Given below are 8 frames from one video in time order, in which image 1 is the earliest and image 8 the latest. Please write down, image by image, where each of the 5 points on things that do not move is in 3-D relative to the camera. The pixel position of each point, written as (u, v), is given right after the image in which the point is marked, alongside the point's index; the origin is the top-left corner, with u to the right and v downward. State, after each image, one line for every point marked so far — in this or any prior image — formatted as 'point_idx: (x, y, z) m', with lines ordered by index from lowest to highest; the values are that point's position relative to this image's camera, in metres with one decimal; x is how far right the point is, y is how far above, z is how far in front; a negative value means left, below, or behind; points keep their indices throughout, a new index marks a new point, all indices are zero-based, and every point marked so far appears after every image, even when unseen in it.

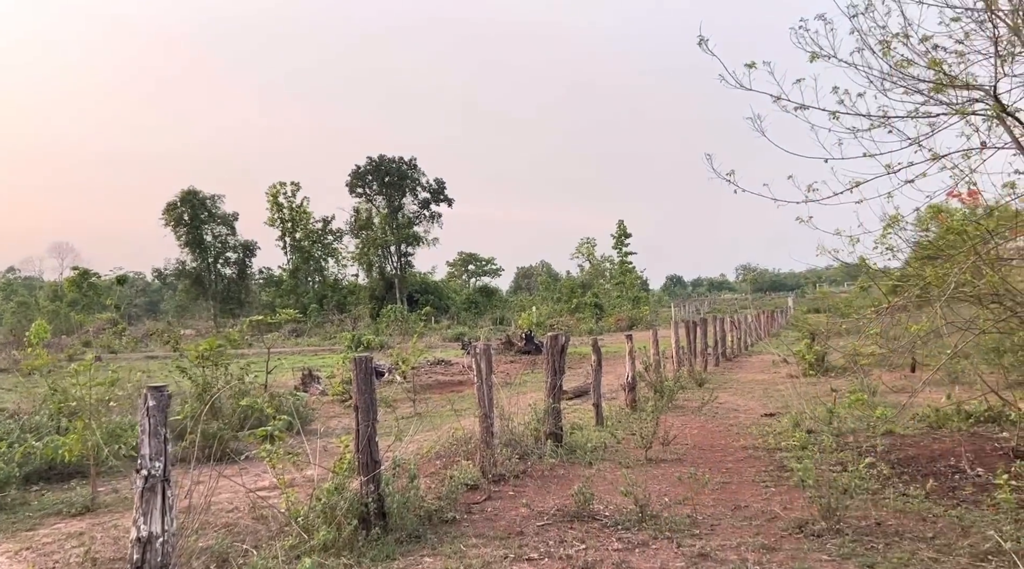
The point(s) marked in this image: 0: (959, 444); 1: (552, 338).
0: (+3.7, -1.3, +6.7) m
1: (+0.4, -0.5, +7.7) m
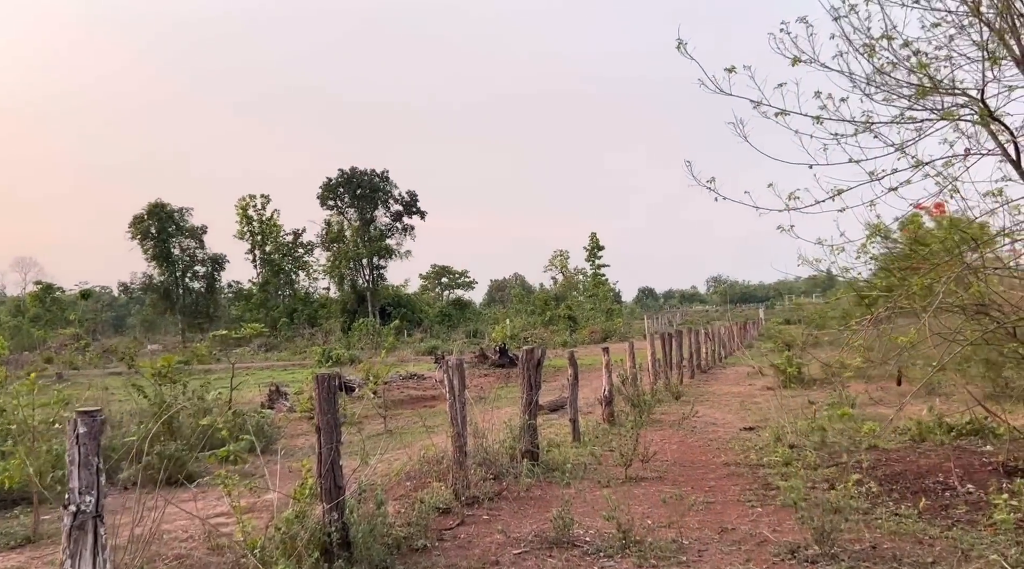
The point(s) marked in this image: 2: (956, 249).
0: (+3.5, -1.4, +6.5) m
1: (+0.2, -0.6, +7.5) m
2: (+3.5, +0.3, +6.3) m
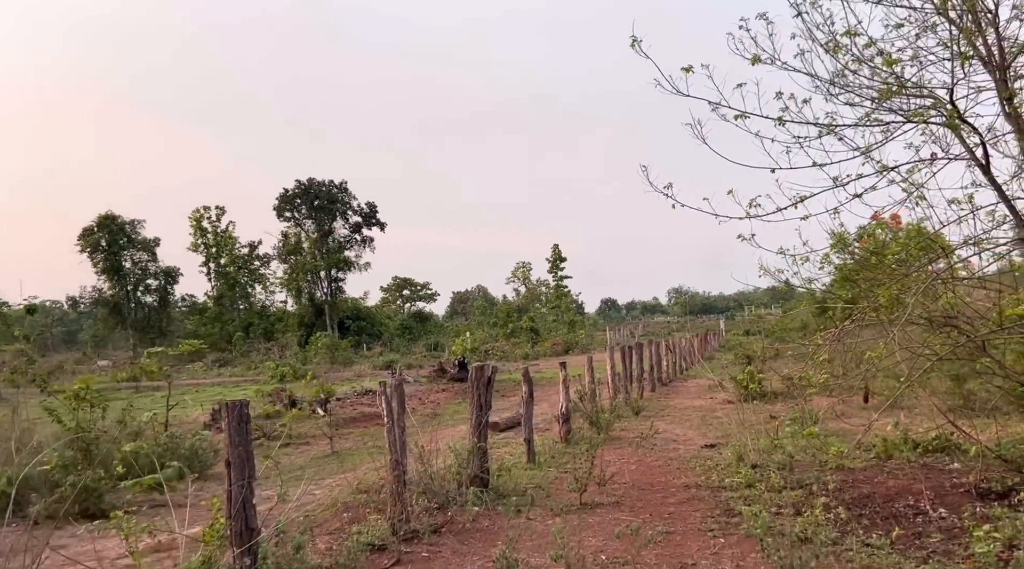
0: (+3.1, -1.5, +6.2) m
1: (-0.3, -0.7, +7.0) m
2: (+3.1, +0.2, +6.0) m
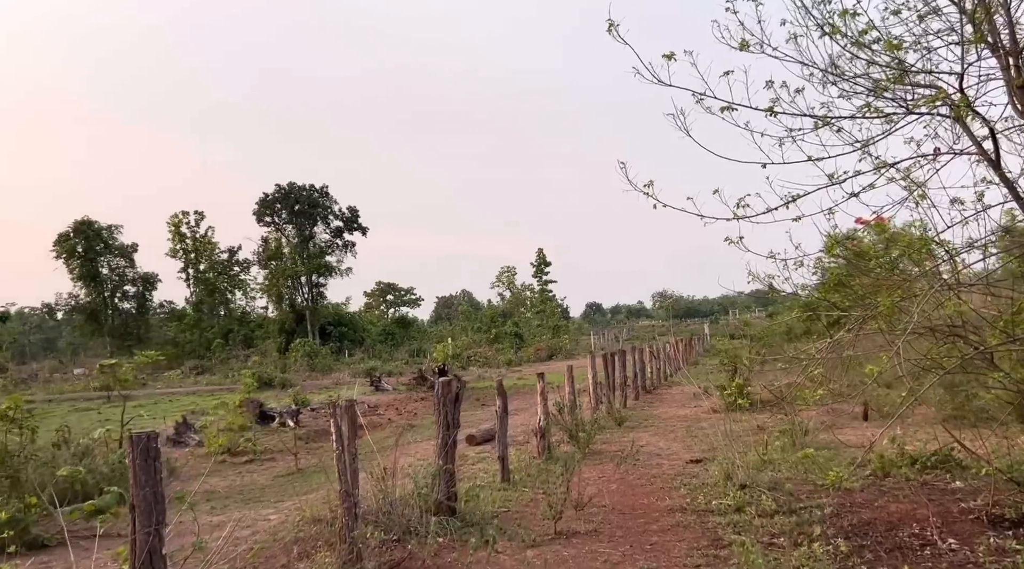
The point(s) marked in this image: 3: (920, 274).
0: (+2.9, -1.6, +5.7) m
1: (-0.5, -0.8, +6.5) m
2: (+2.8, +0.1, +5.5) m
3: (+2.8, +0.1, +5.5) m
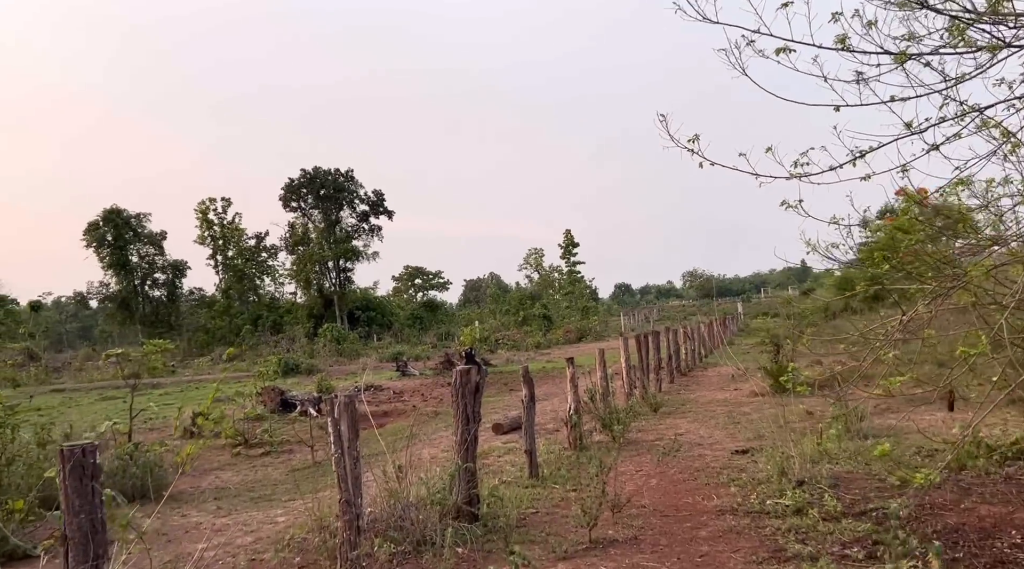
0: (+3.1, -1.4, +4.9) m
1: (-0.4, -0.6, +5.8) m
2: (+3.0, +0.3, +4.7) m
3: (+3.0, +0.3, +4.7) m
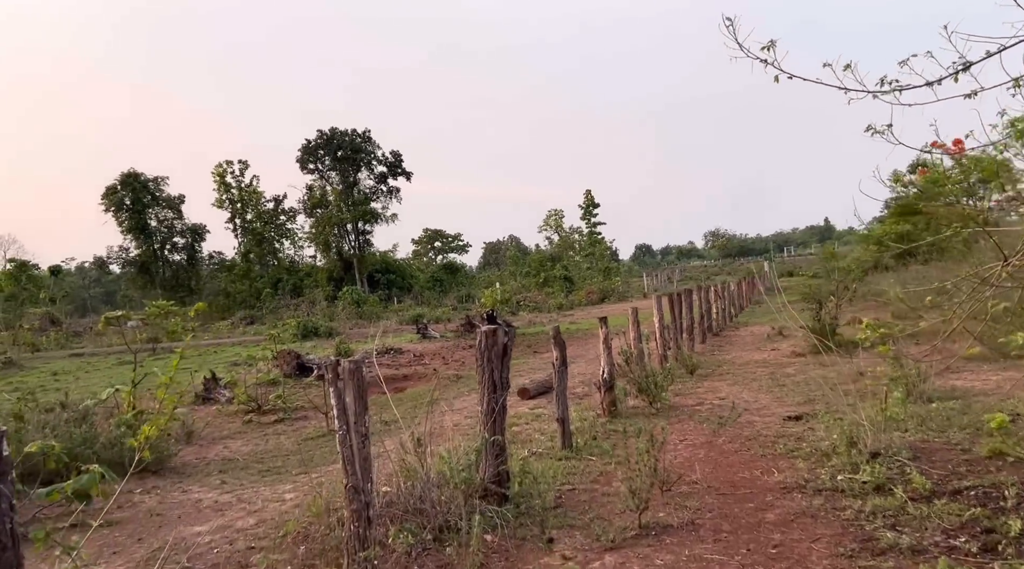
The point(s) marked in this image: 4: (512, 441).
0: (+3.2, -1.0, +4.1) m
1: (-0.1, -0.3, +5.1) m
2: (+3.1, +0.6, +3.9) m
3: (+3.2, +0.6, +3.8) m
4: (0.0, -1.3, +6.8) m
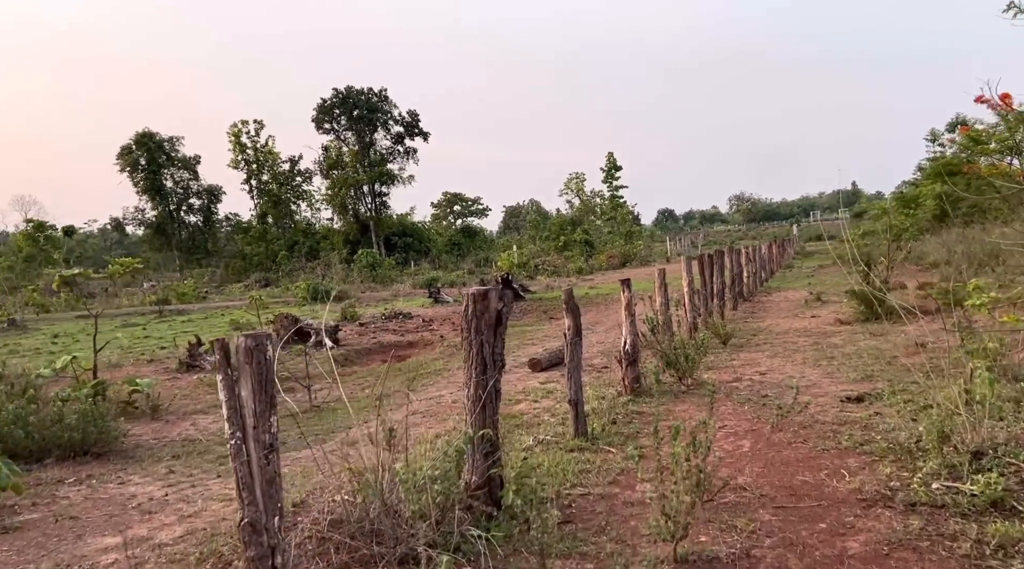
0: (+3.2, -0.8, +2.9) m
1: (-0.2, -0.1, +3.9) m
2: (+3.1, +0.8, +2.6) m
3: (+3.1, +0.8, +2.6) m
4: (0.0, -1.0, +5.7) m
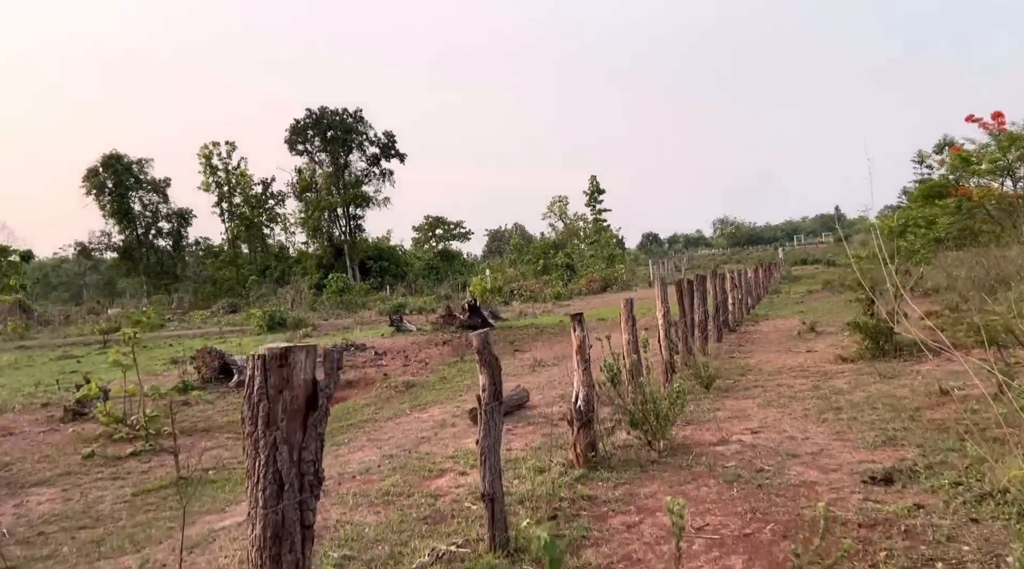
0: (+2.7, -1.0, +1.3) m
1: (-0.7, -0.2, +2.2) m
2: (+2.6, +0.7, +1.0) m
3: (+2.6, +0.6, +1.0) m
4: (-0.5, -1.2, +4.0) m
